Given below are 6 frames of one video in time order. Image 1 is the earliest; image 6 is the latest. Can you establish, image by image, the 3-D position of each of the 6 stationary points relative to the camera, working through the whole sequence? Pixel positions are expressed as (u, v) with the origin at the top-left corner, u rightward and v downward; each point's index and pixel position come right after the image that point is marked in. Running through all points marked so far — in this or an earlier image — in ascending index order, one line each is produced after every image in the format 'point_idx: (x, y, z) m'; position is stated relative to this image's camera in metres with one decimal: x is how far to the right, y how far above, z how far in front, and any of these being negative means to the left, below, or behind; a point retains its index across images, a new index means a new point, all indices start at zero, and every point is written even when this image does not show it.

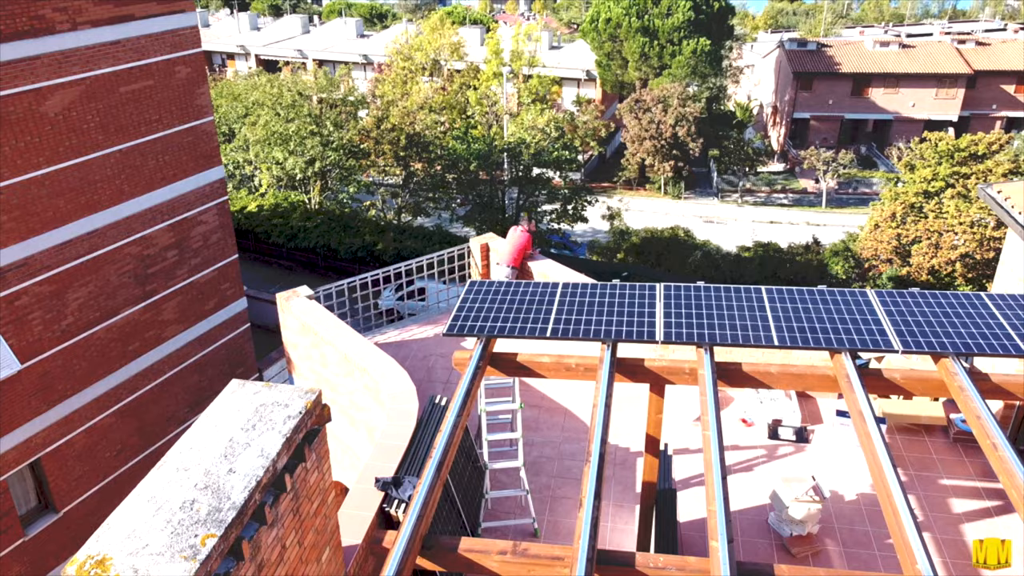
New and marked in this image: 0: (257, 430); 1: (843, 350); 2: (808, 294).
0: (-1.1, -0.6, +3.8) m
1: (+1.8, -0.3, +4.8) m
2: (+1.9, 0.0, +5.6) m
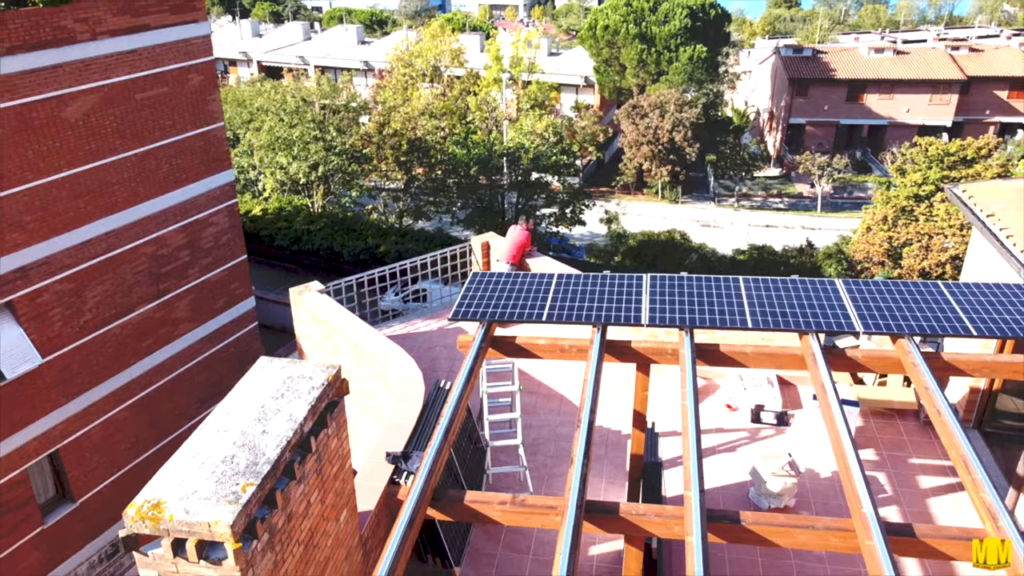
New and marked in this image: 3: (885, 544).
0: (-1.1, -0.6, +4.3) m
1: (+1.8, -0.3, +5.3) m
2: (+1.9, 0.0, +6.1) m
3: (+1.6, -1.1, +3.7) m
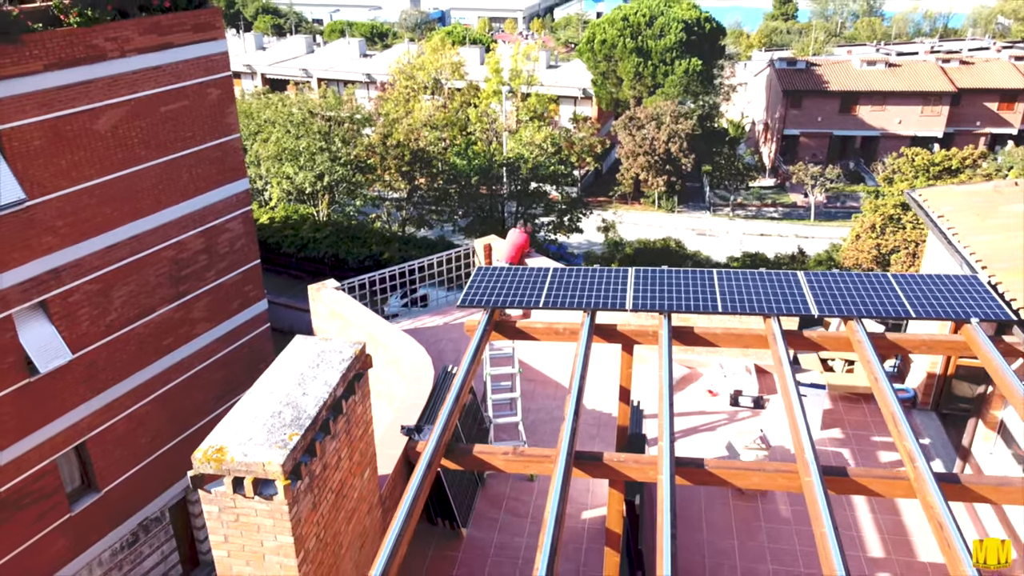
0: (-1.1, -0.5, +5.0) m
1: (+1.8, -0.2, +6.1) m
2: (+1.9, +0.1, +6.9) m
3: (+1.6, -1.0, +4.4) m
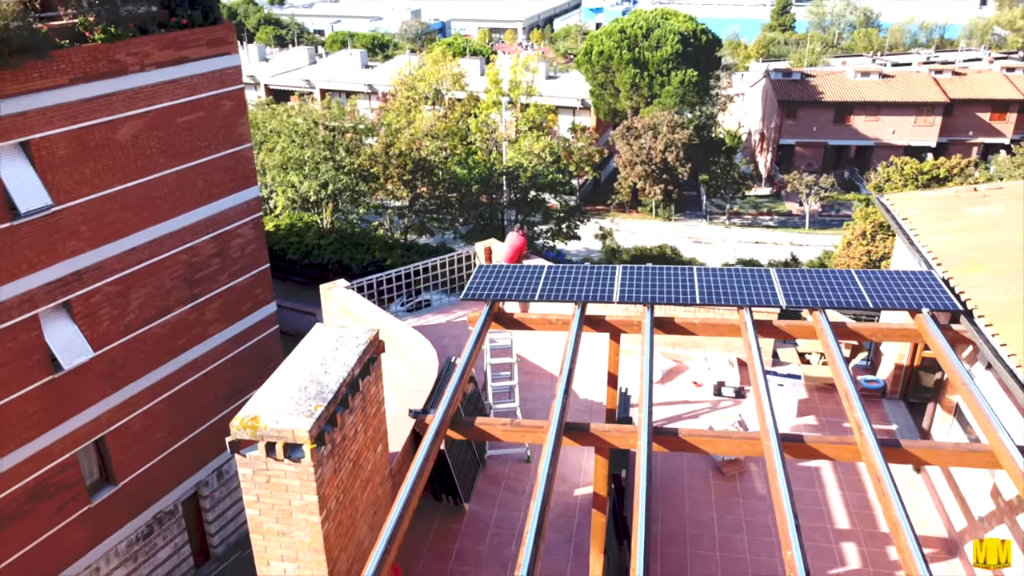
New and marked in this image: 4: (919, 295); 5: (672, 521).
0: (-1.2, -0.4, +5.7) m
1: (+1.8, -0.1, +6.7) m
2: (+1.8, +0.1, +7.5) m
3: (+1.6, -0.9, +5.1) m
4: (+3.3, -0.1, +6.9) m
5: (+1.5, -2.2, +8.1) m
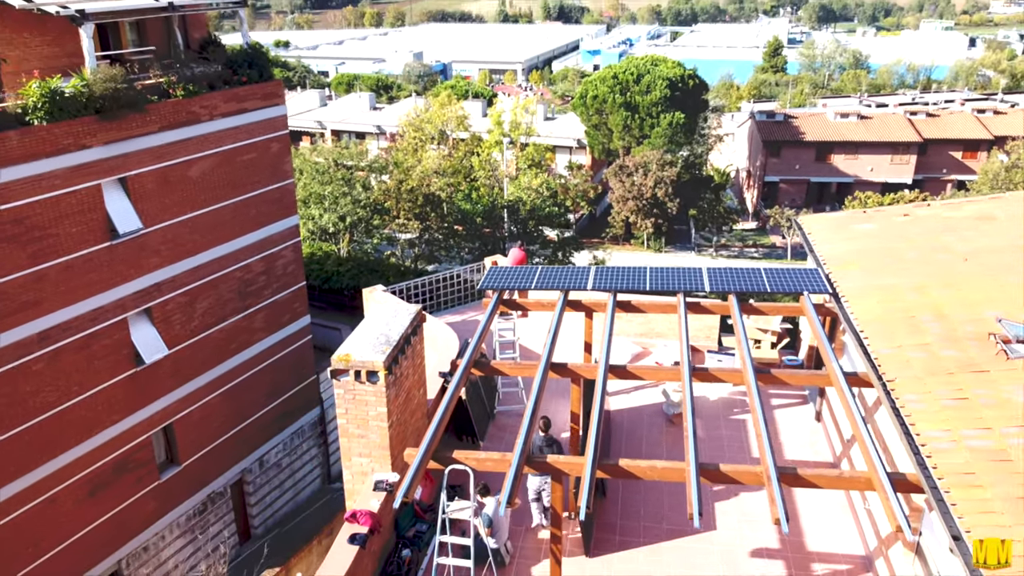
0: (-1.1, -0.3, +8.3) m
1: (+1.8, -0.1, +9.3) m
2: (+1.9, +0.2, +10.1) m
3: (+1.6, -0.8, +7.6) m
4: (+3.3, 0.0, +9.5) m
5: (+1.5, -2.1, +10.6) m
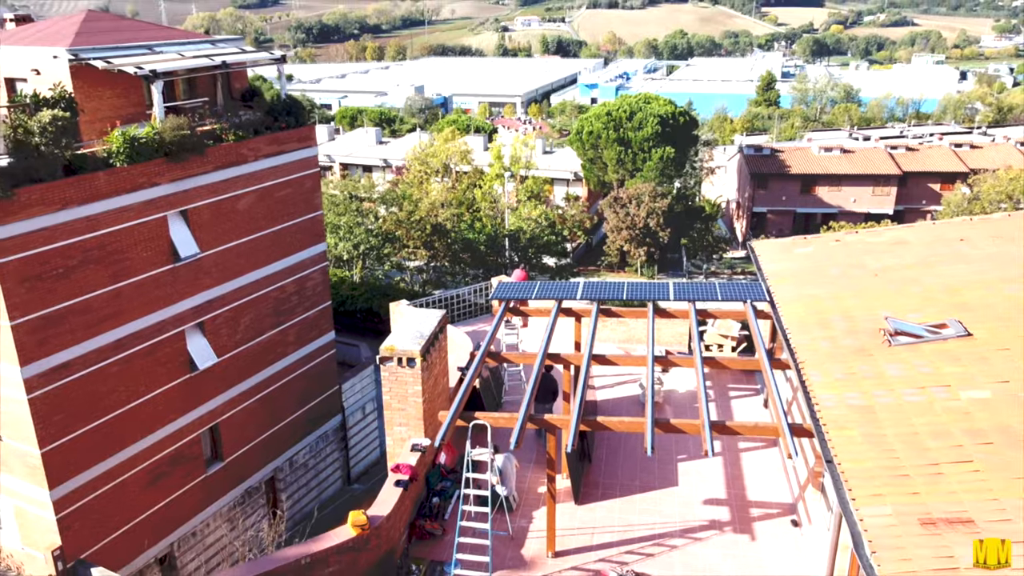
0: (-1.1, -0.4, +10.6) m
1: (+1.9, -0.2, +11.6) m
2: (+1.9, 0.0, +12.5) m
3: (+1.7, -0.8, +10.0) m
4: (+3.3, -0.1, +11.9) m
5: (+1.6, -2.3, +12.9) m
